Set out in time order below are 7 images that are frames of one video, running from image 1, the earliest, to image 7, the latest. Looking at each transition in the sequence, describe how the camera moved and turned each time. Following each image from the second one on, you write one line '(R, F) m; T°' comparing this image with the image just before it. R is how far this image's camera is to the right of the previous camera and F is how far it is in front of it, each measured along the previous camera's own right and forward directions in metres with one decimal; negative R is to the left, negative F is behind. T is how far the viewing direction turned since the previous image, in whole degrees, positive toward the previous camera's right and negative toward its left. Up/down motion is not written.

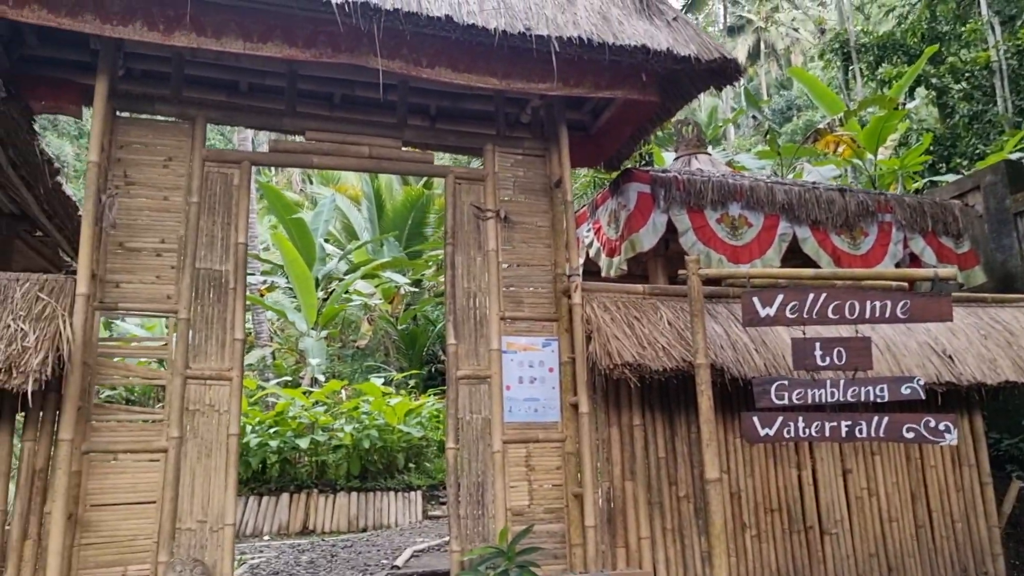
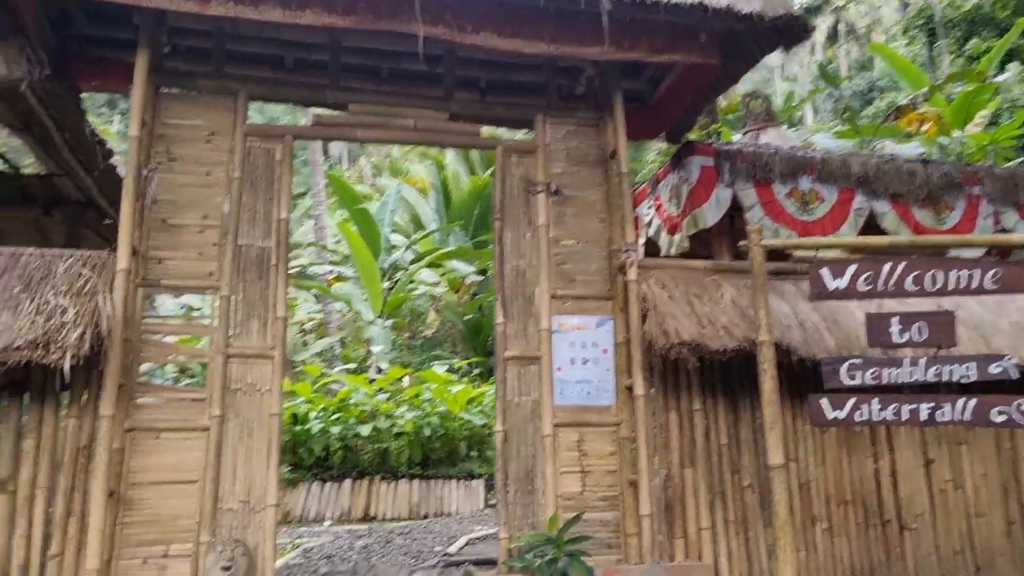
(+0.1, +0.2) m; -5°
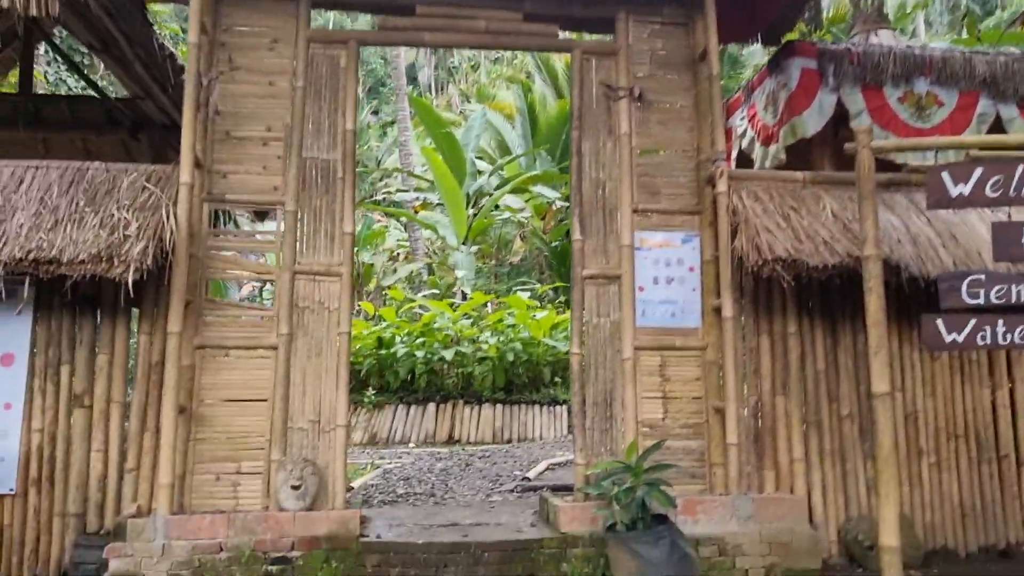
(0.0, +0.2) m; -6°
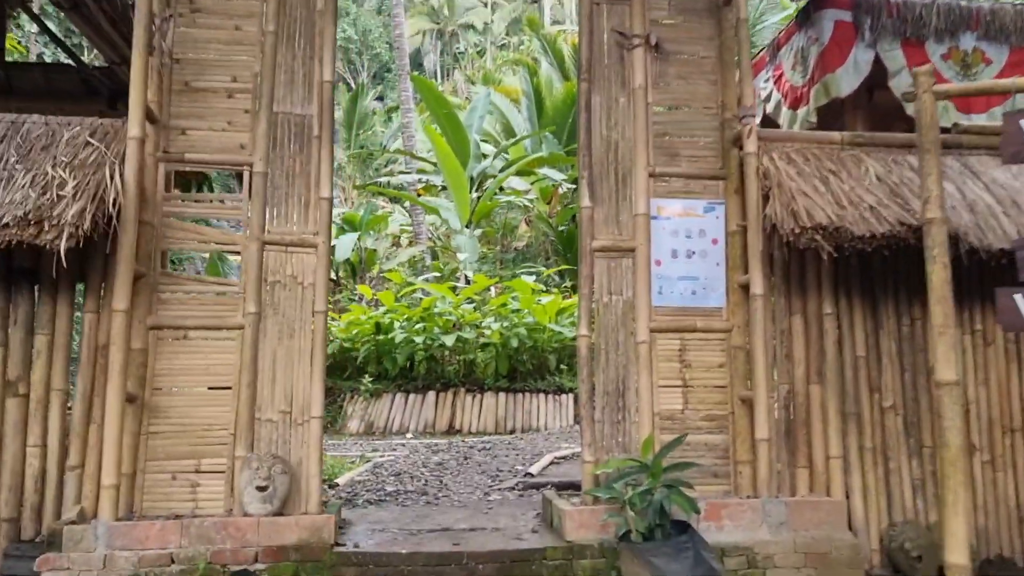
(0.0, +0.4) m; 0°
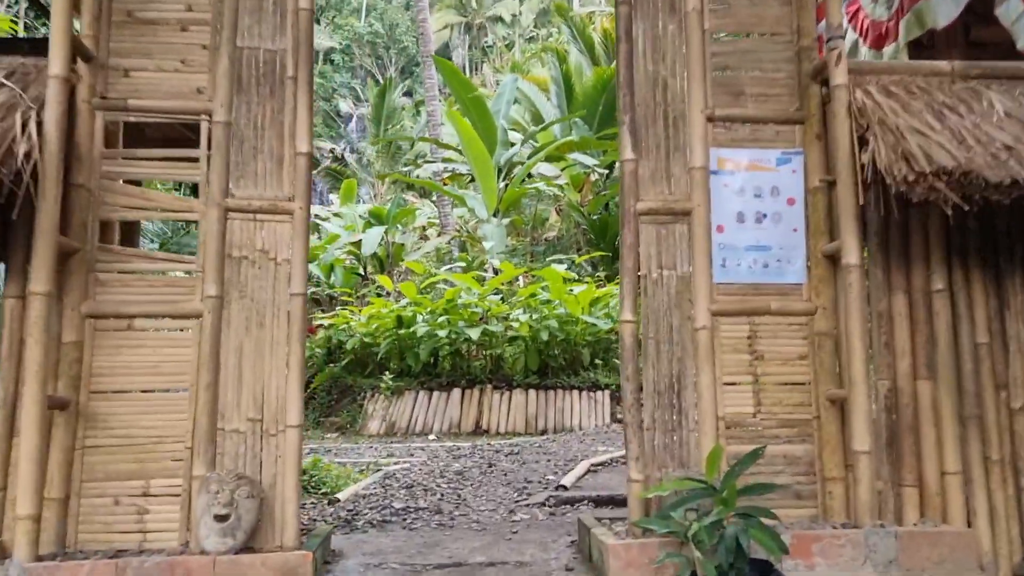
(0.0, +0.6) m; -2°
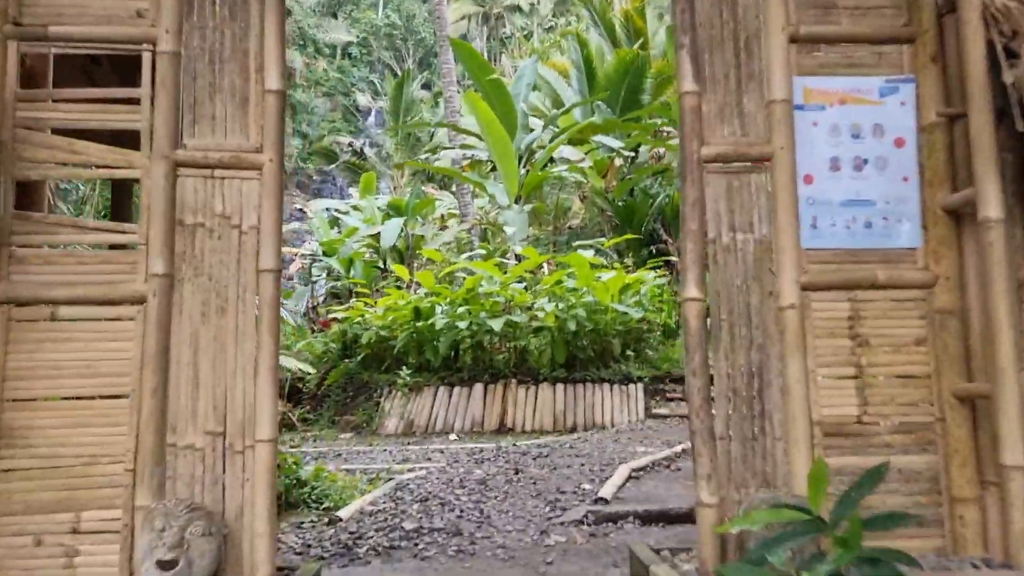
(0.0, +0.5) m; -2°
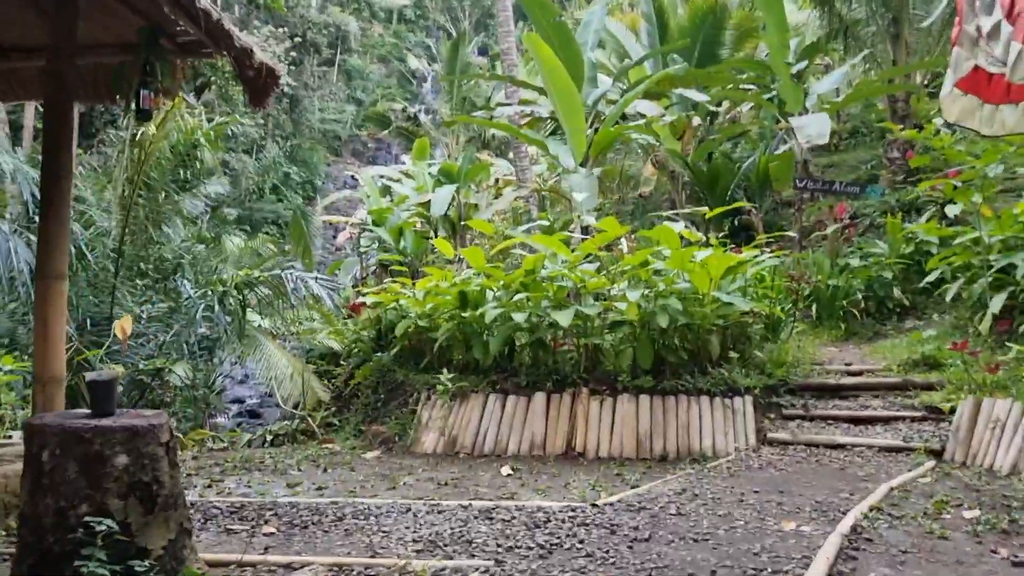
(-0.1, +1.6) m; -4°
